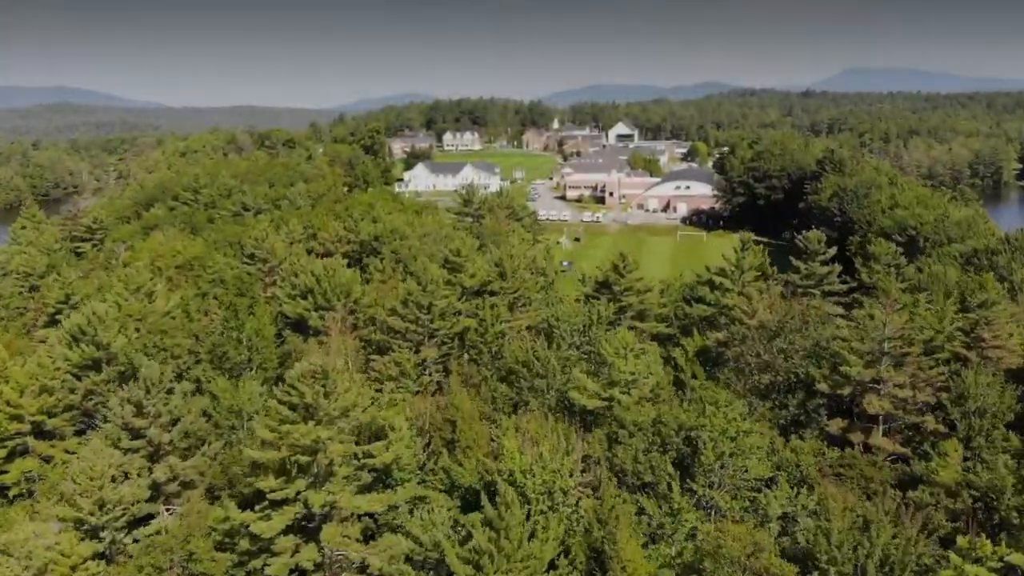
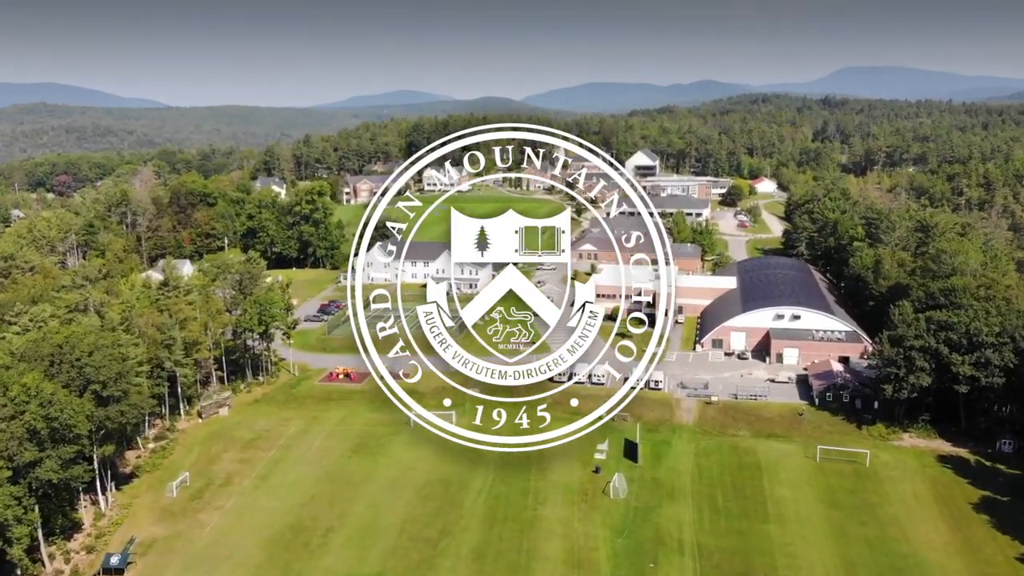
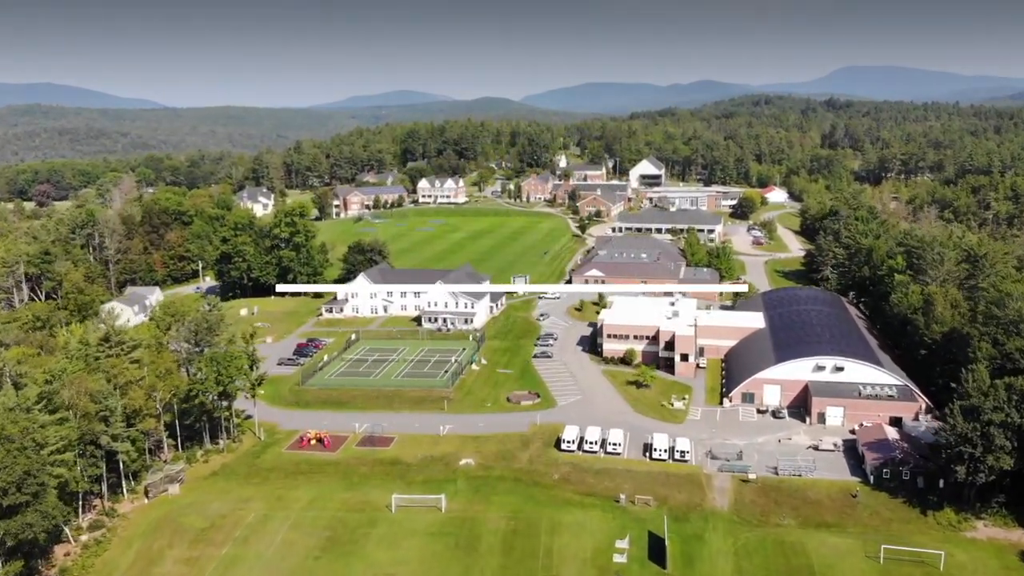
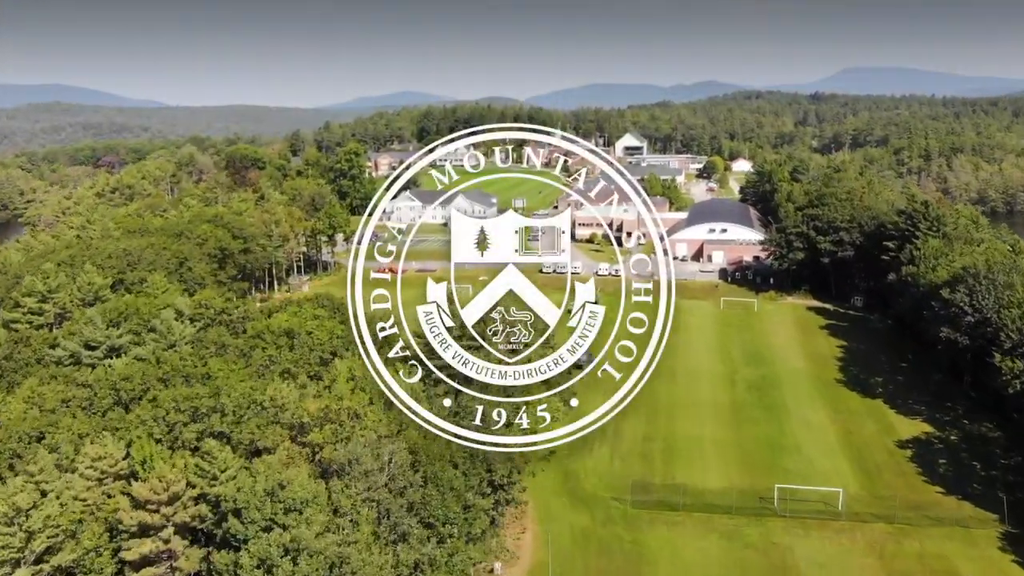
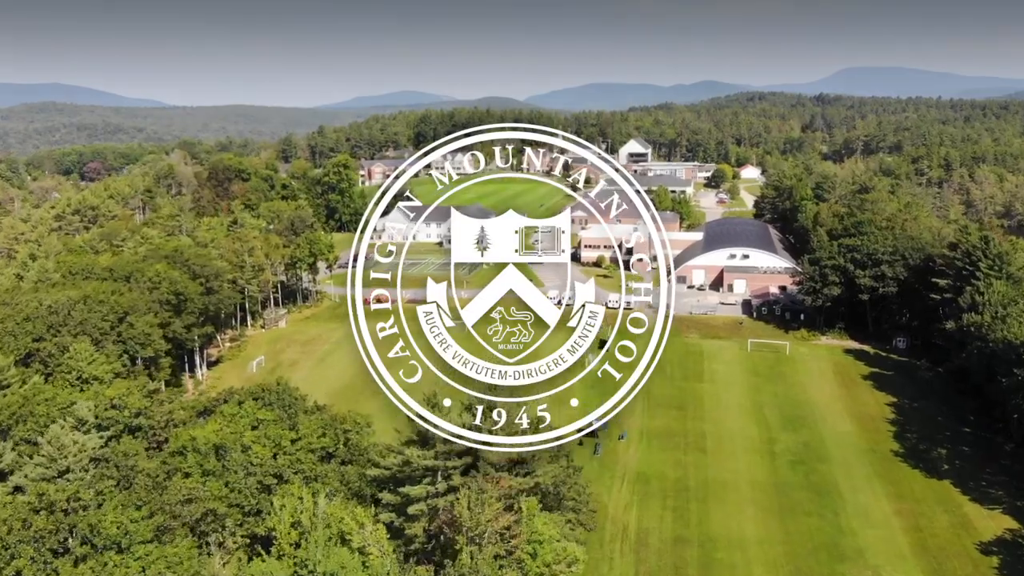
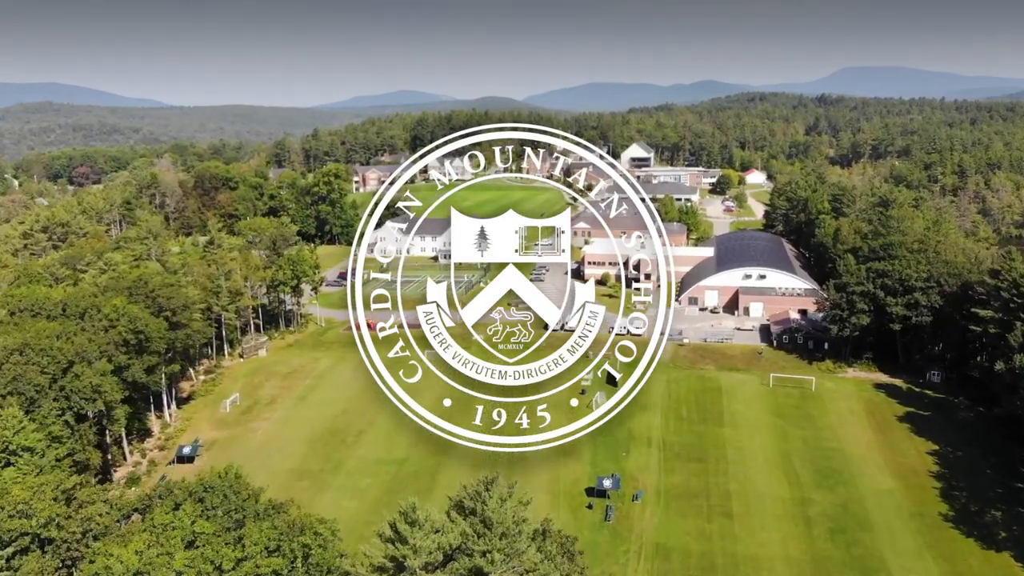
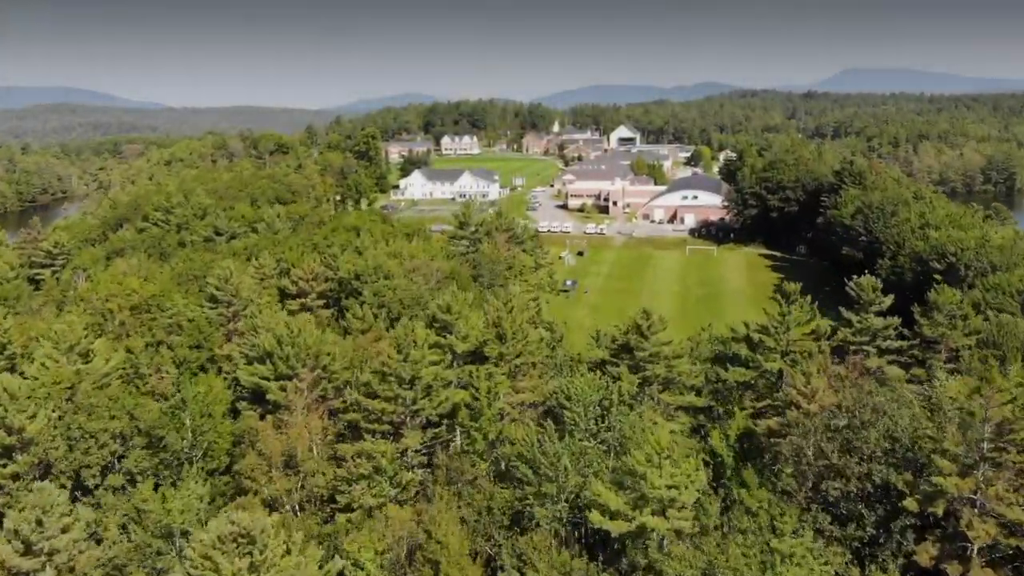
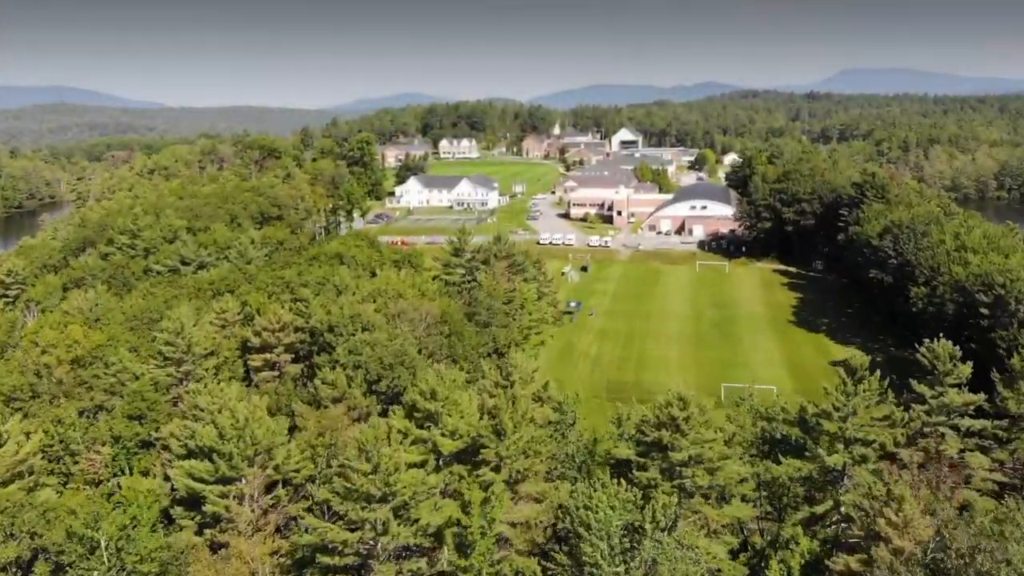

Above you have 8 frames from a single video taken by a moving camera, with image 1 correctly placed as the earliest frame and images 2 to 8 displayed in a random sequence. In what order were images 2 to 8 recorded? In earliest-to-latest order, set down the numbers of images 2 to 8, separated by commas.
7, 8, 4, 5, 6, 2, 3
